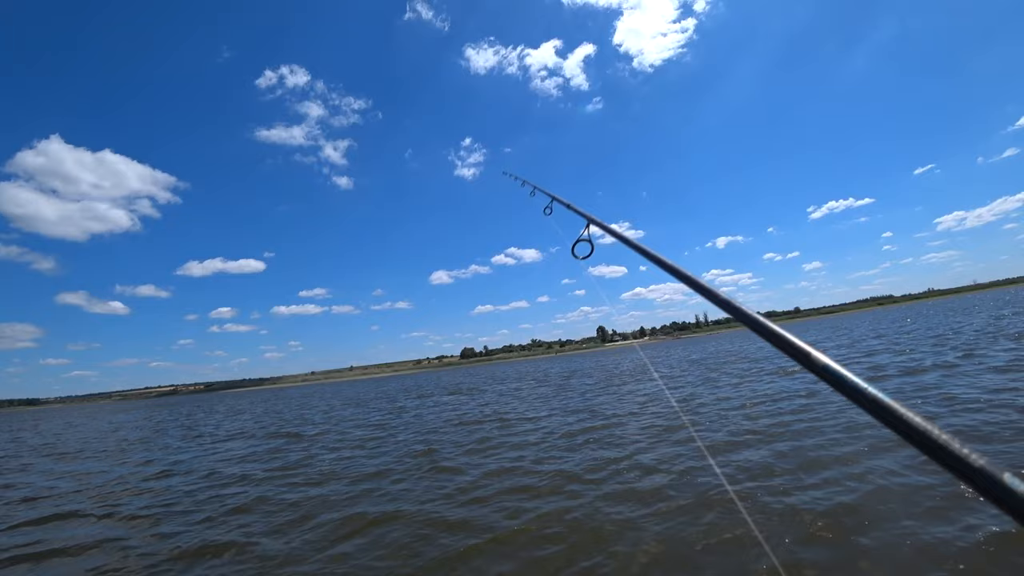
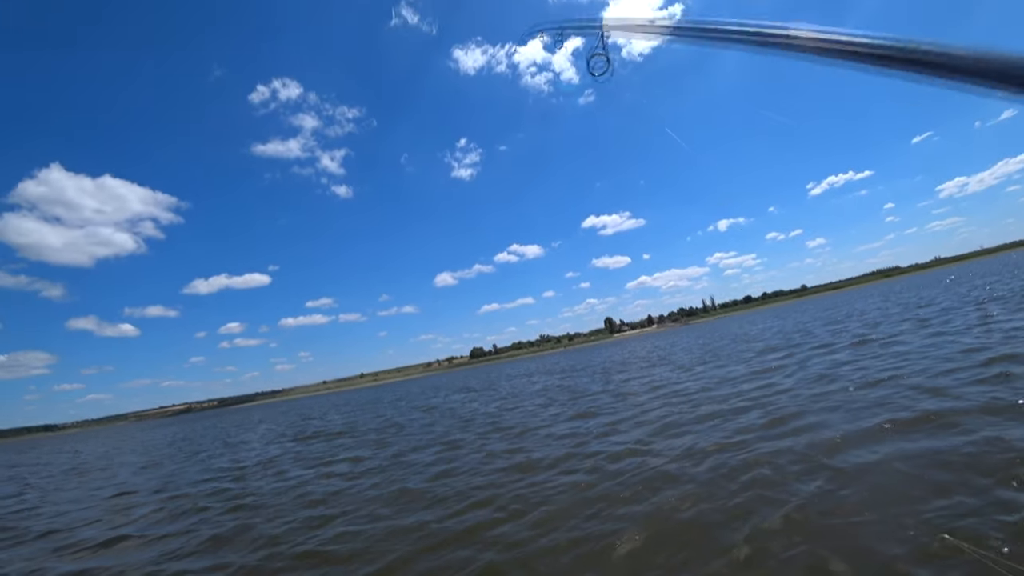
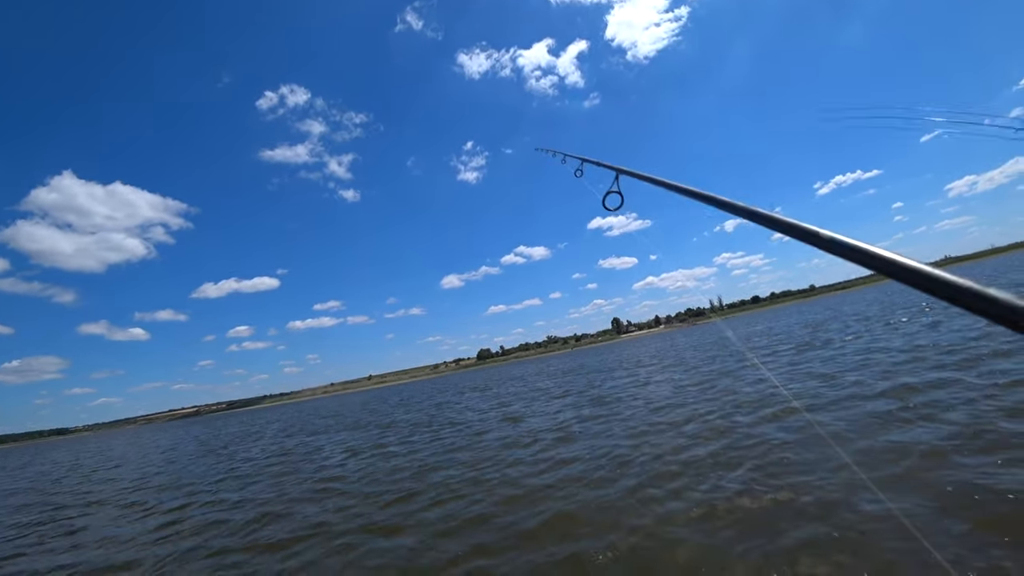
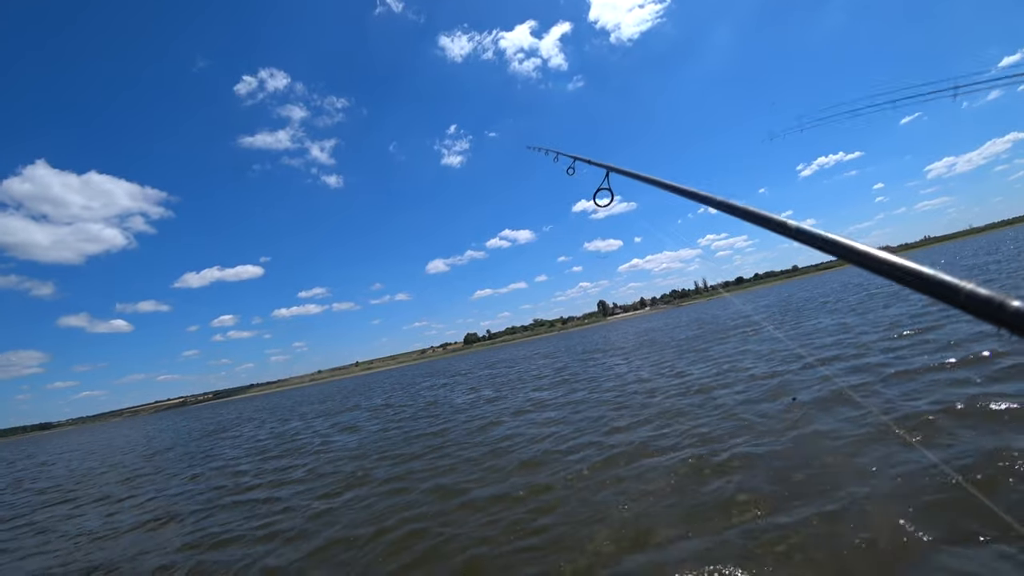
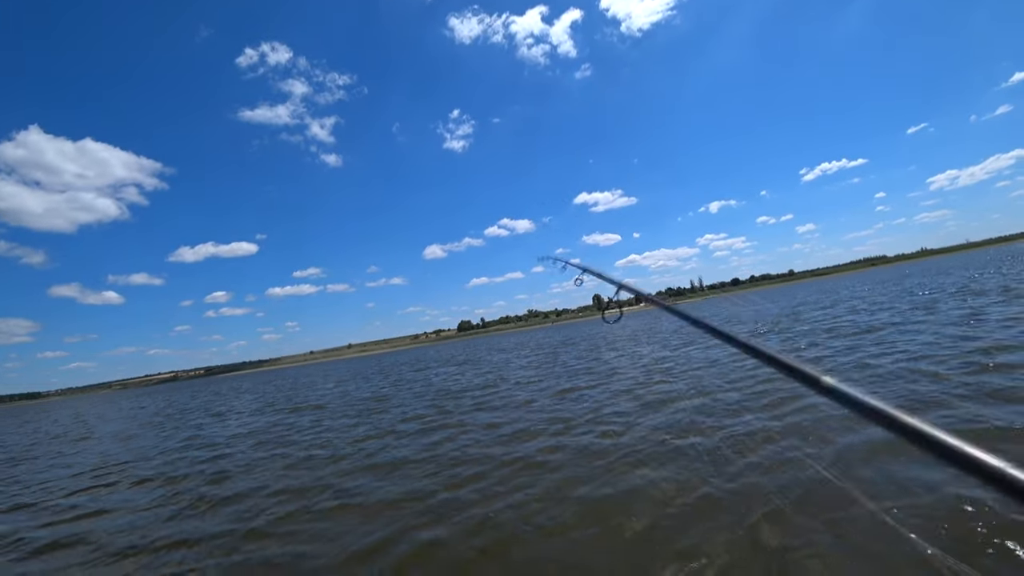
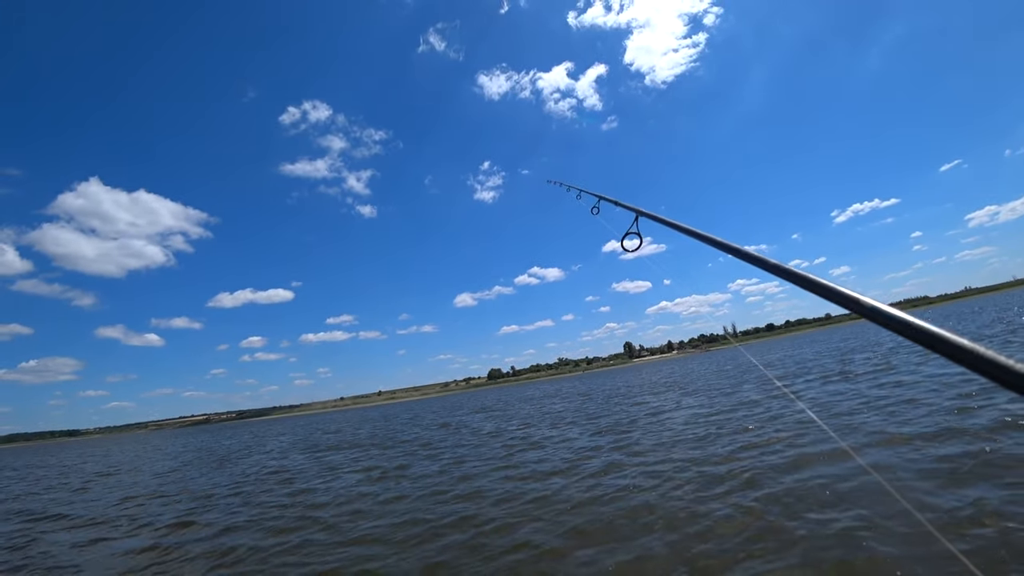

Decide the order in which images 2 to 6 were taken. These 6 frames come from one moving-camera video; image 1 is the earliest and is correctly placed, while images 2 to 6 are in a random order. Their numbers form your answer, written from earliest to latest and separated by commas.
5, 2, 6, 3, 4
